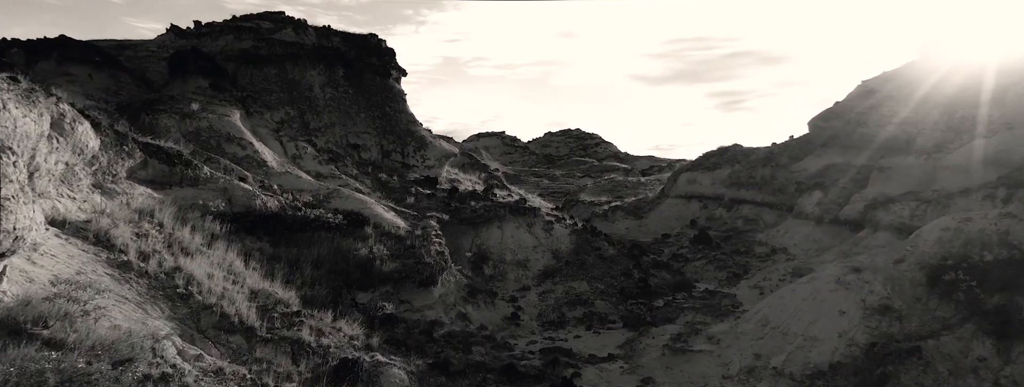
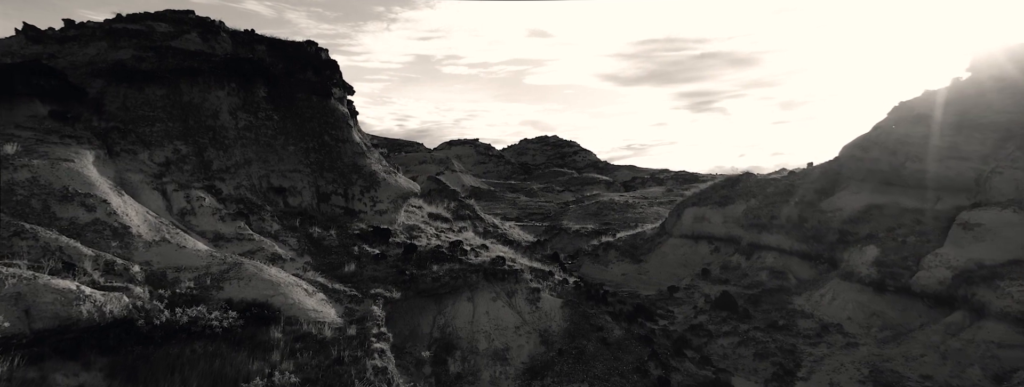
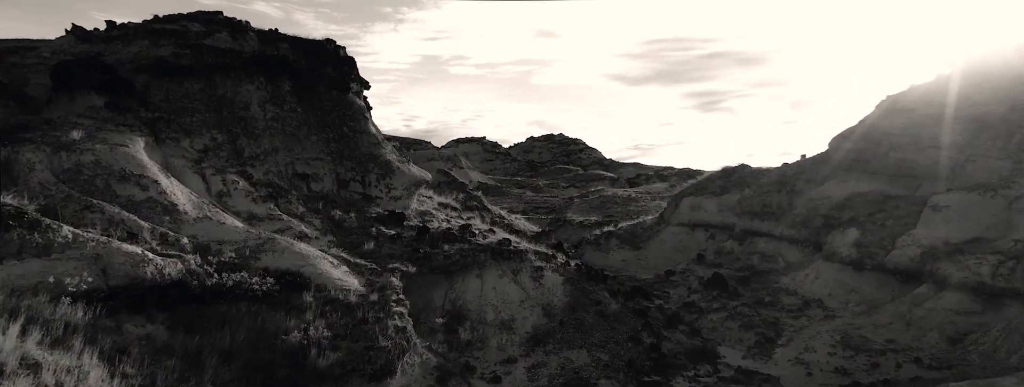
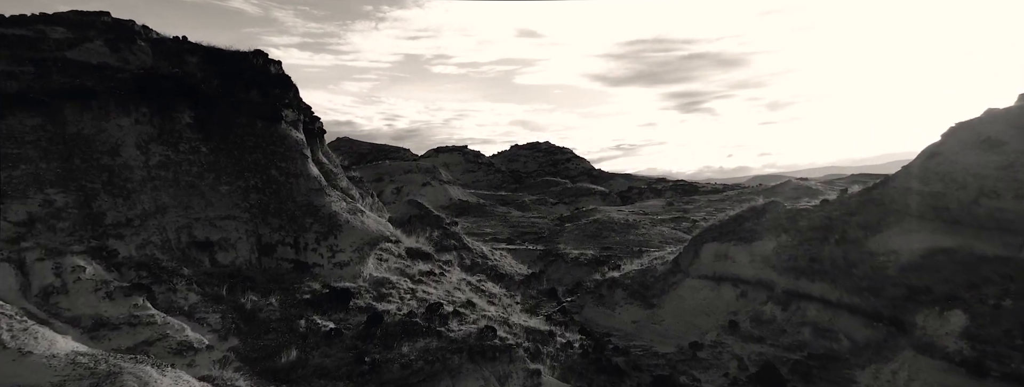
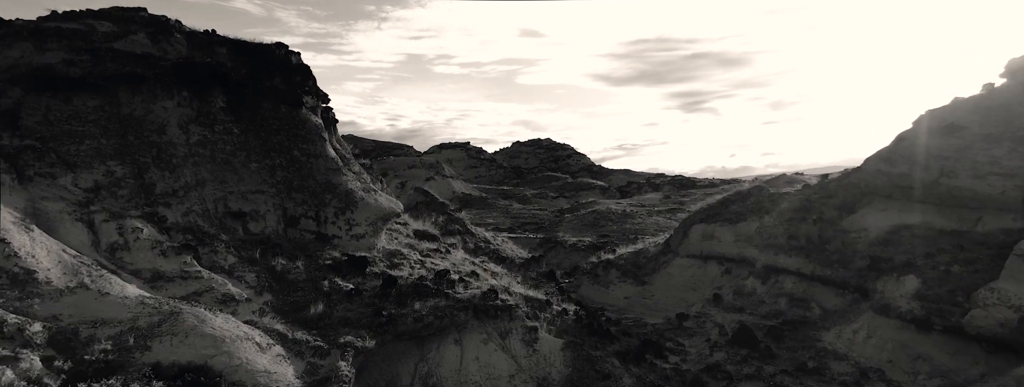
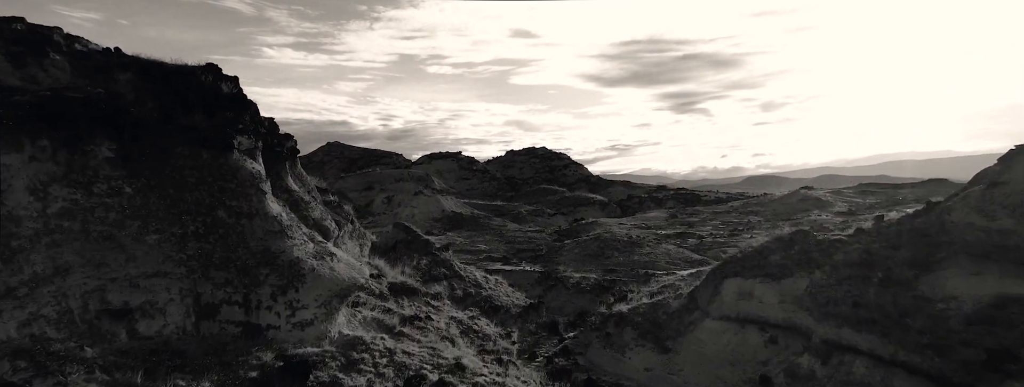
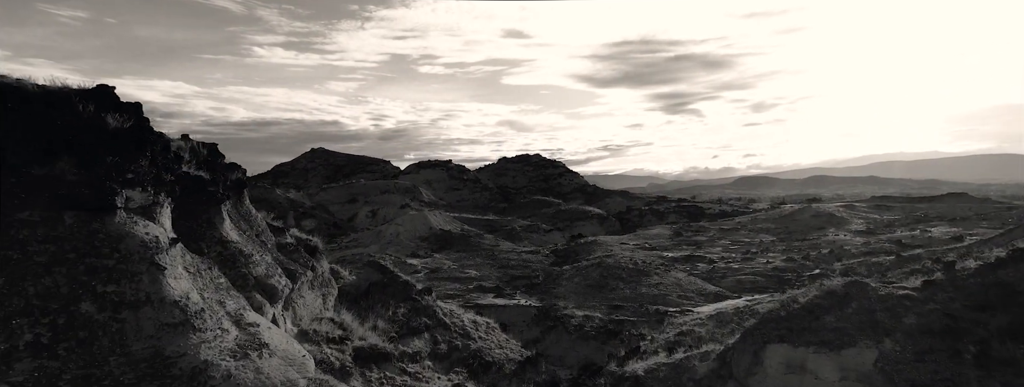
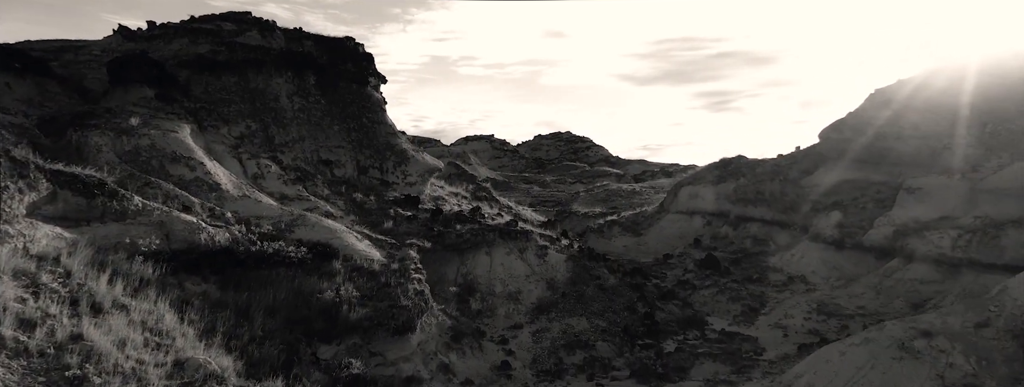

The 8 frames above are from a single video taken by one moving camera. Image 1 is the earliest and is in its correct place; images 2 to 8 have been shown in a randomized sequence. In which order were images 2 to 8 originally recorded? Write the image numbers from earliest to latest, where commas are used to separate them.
8, 3, 2, 5, 4, 6, 7
